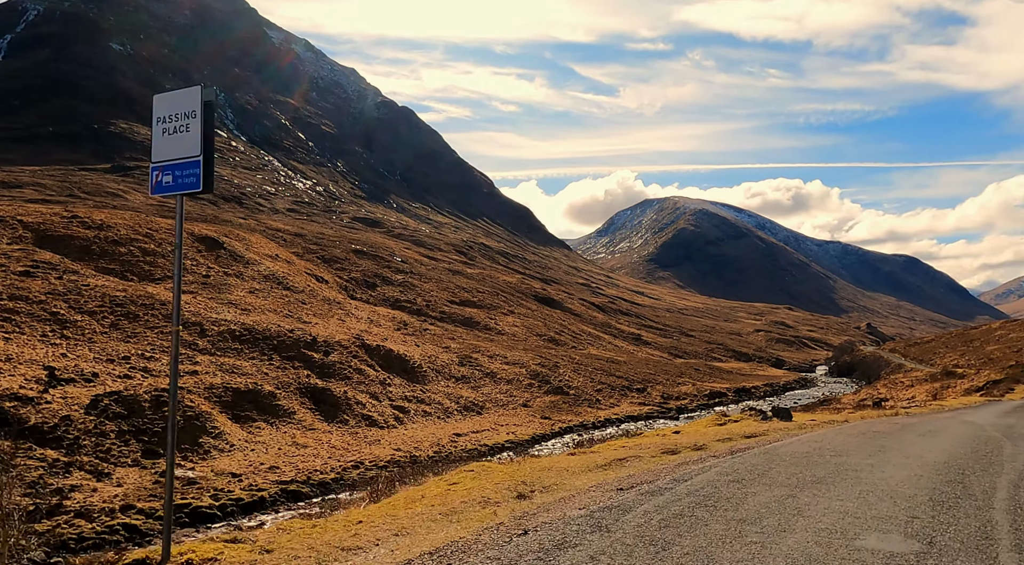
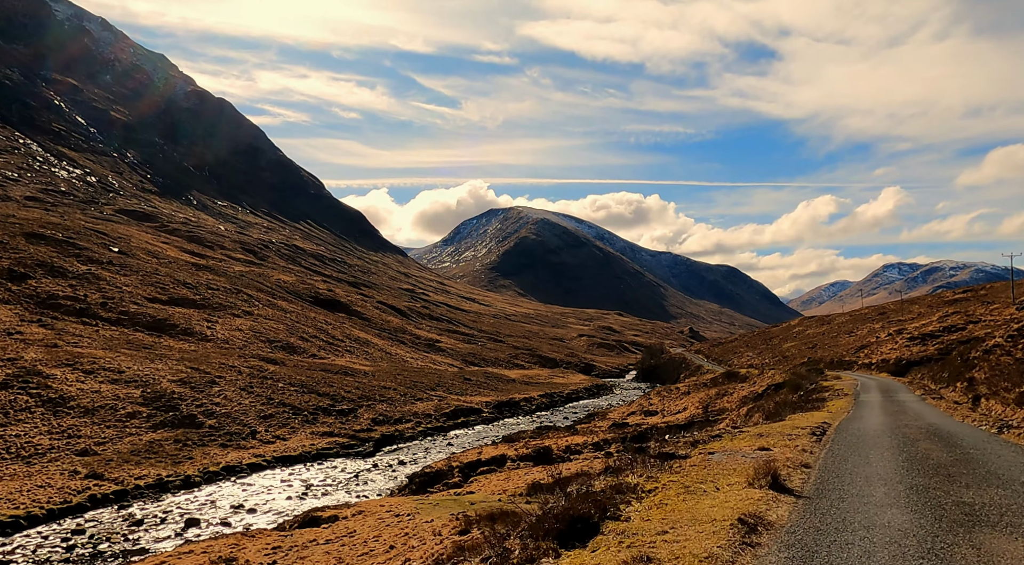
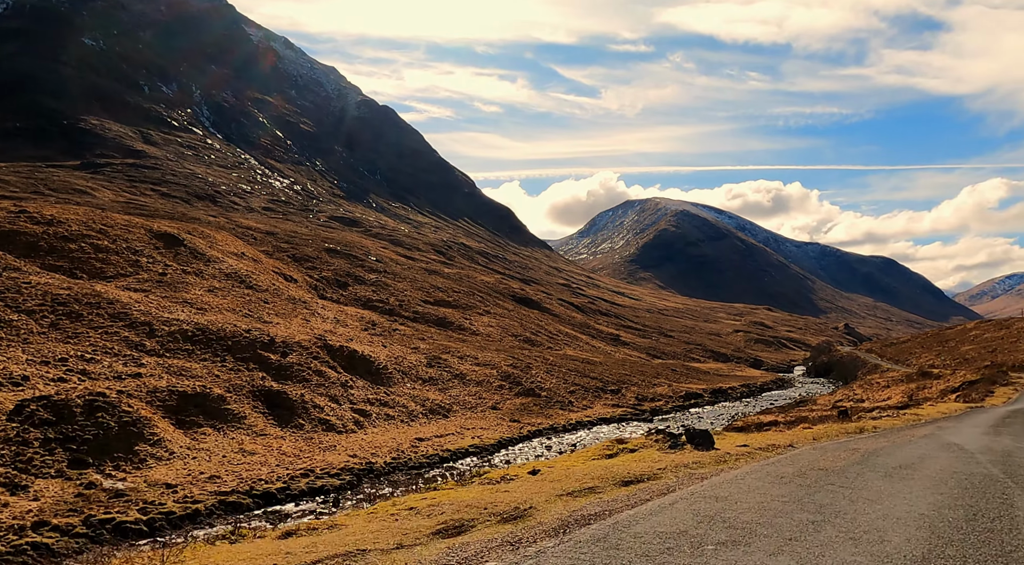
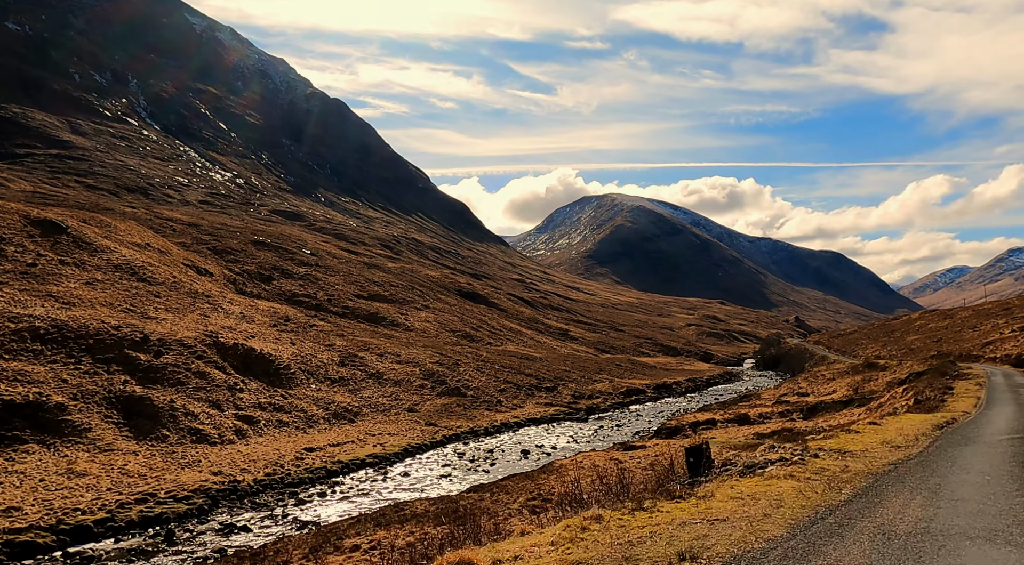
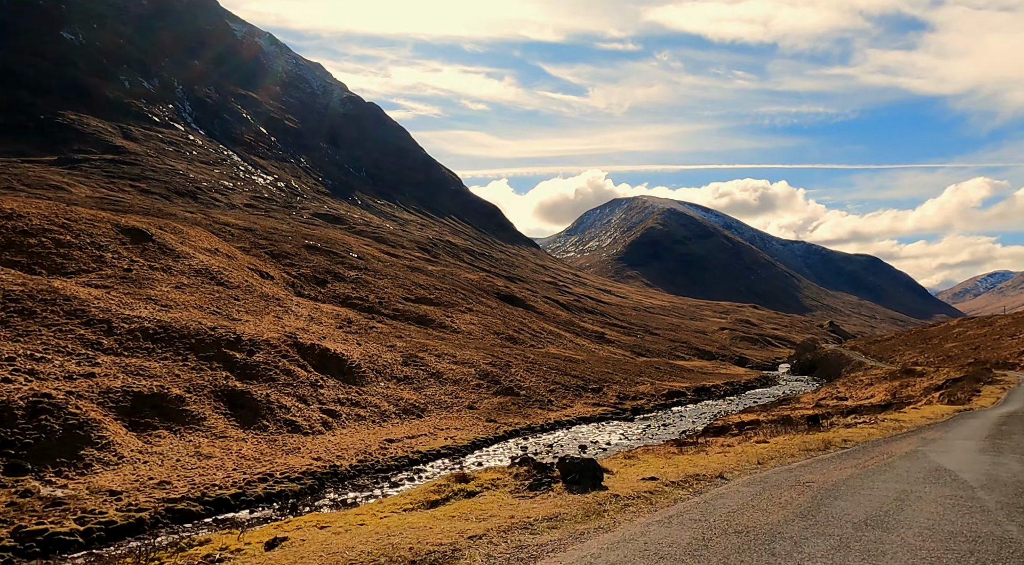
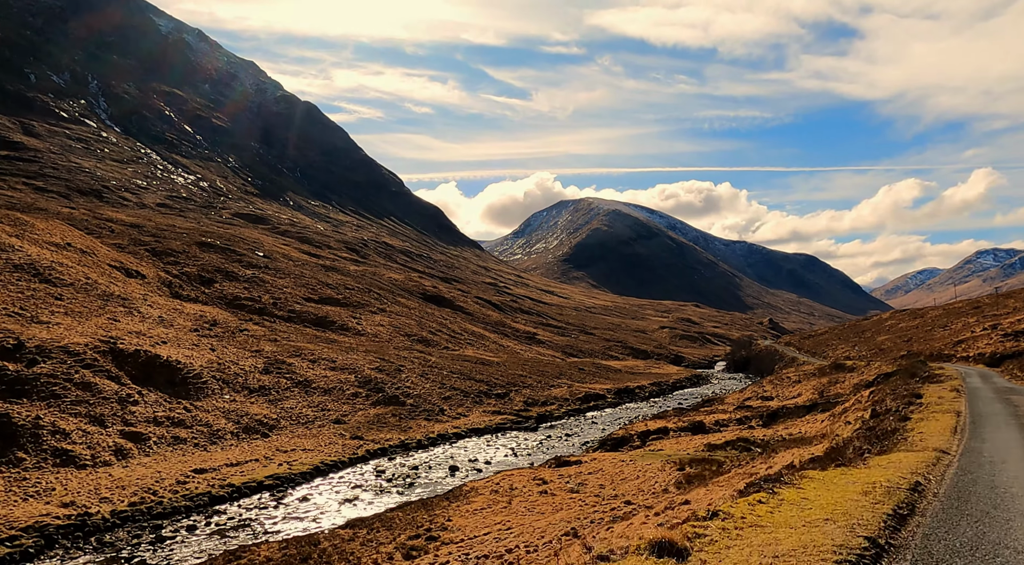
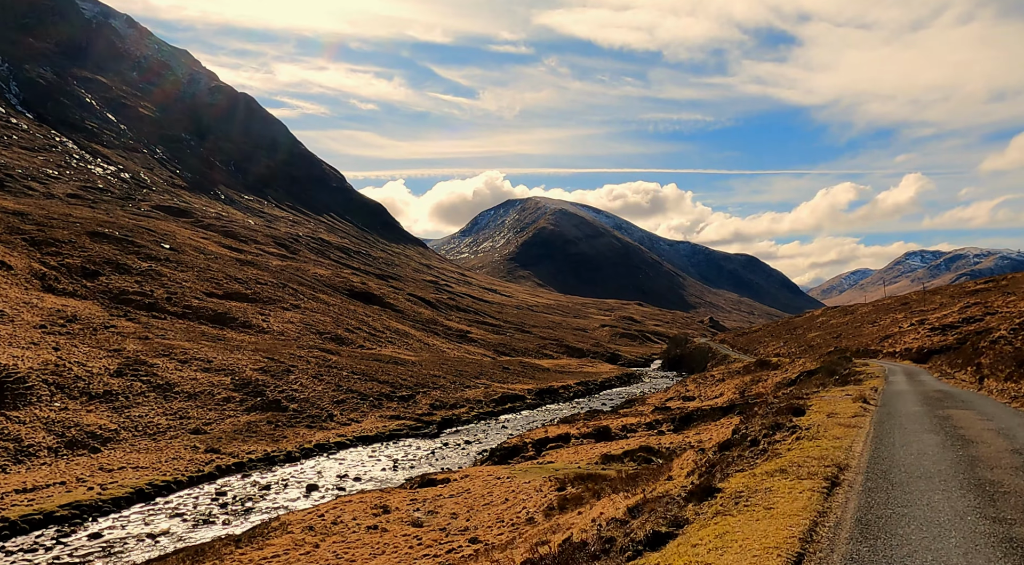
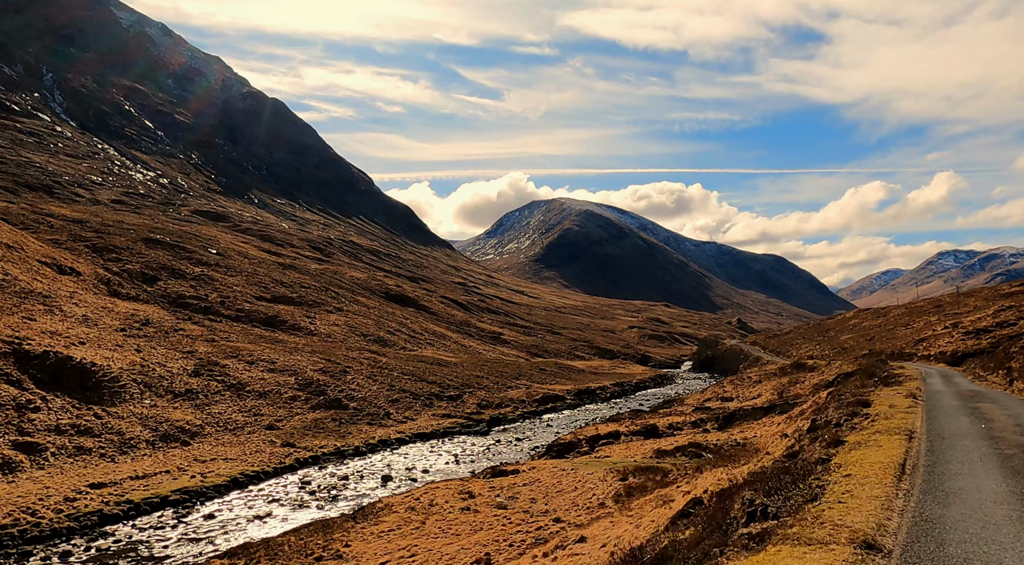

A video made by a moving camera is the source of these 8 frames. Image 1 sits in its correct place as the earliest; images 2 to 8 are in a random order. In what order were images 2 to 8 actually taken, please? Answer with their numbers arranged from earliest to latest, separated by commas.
3, 5, 4, 6, 8, 7, 2
